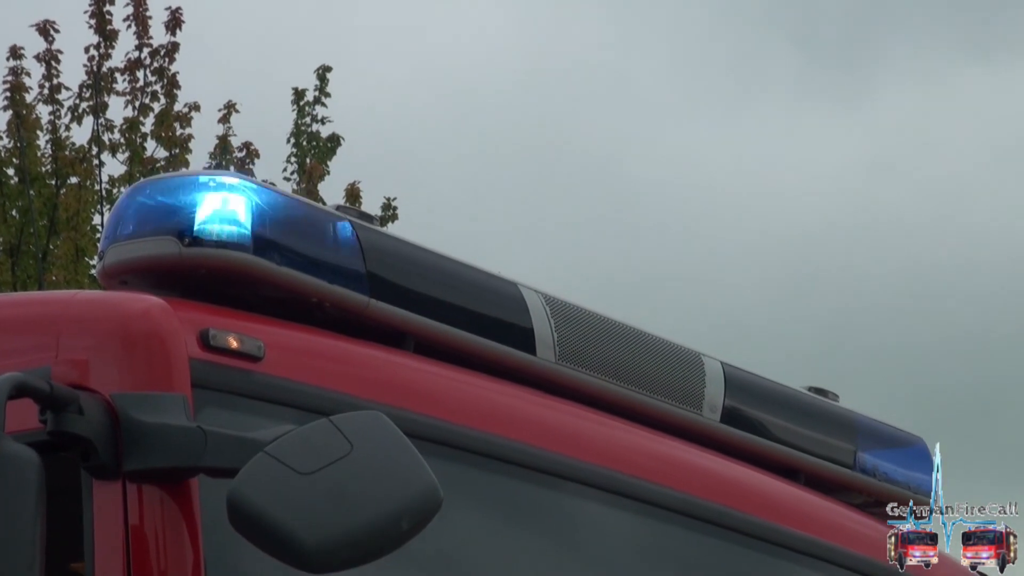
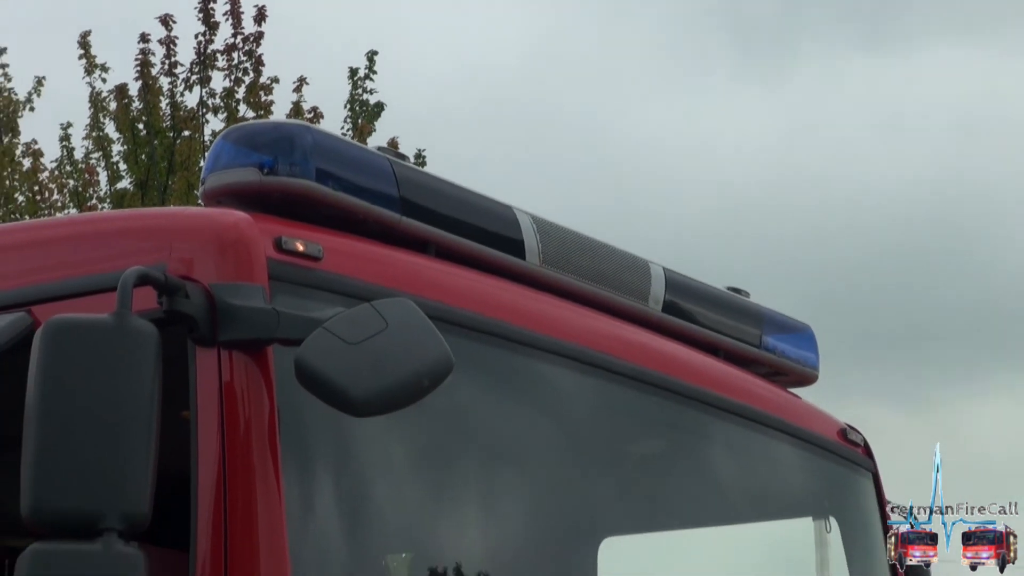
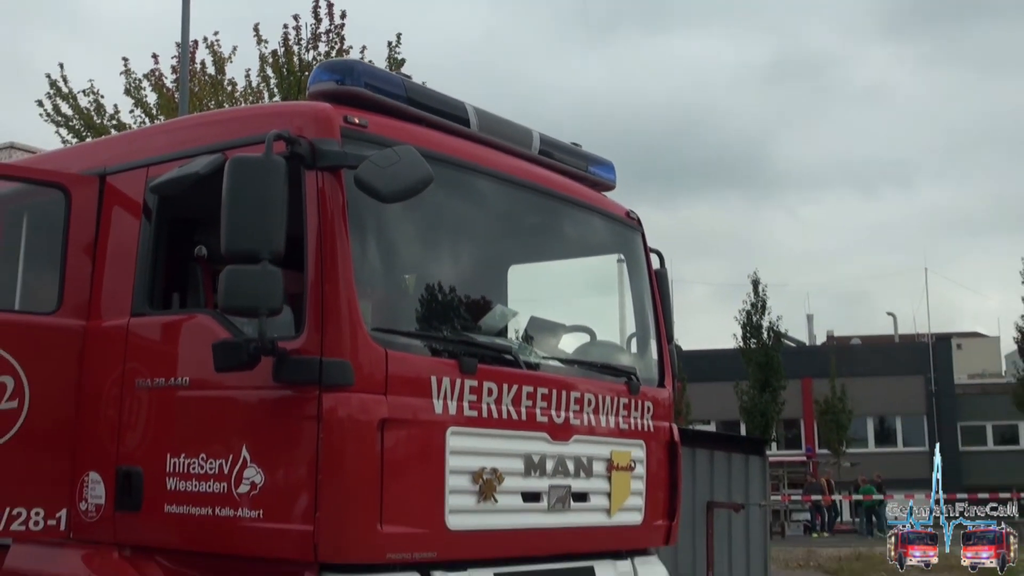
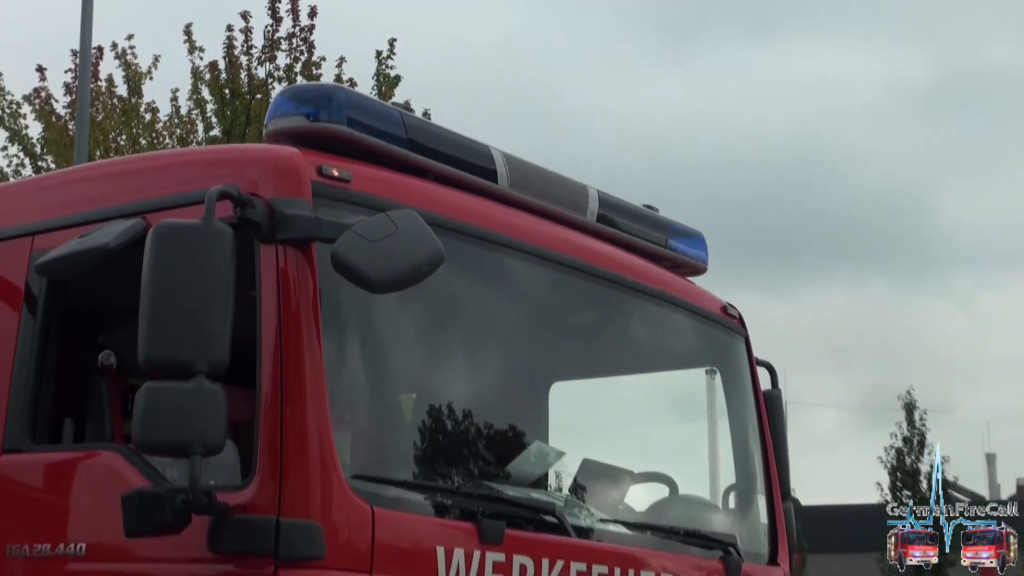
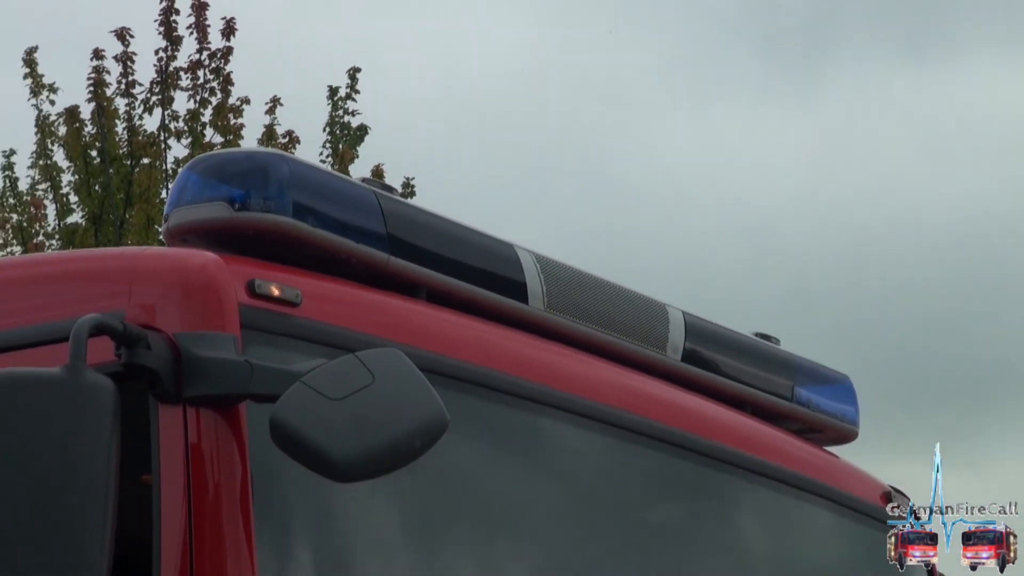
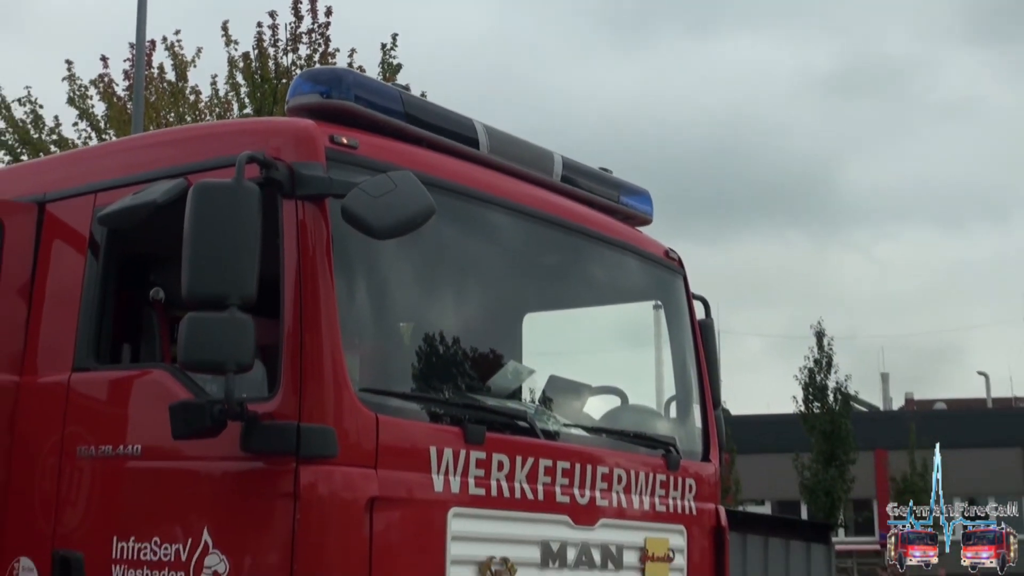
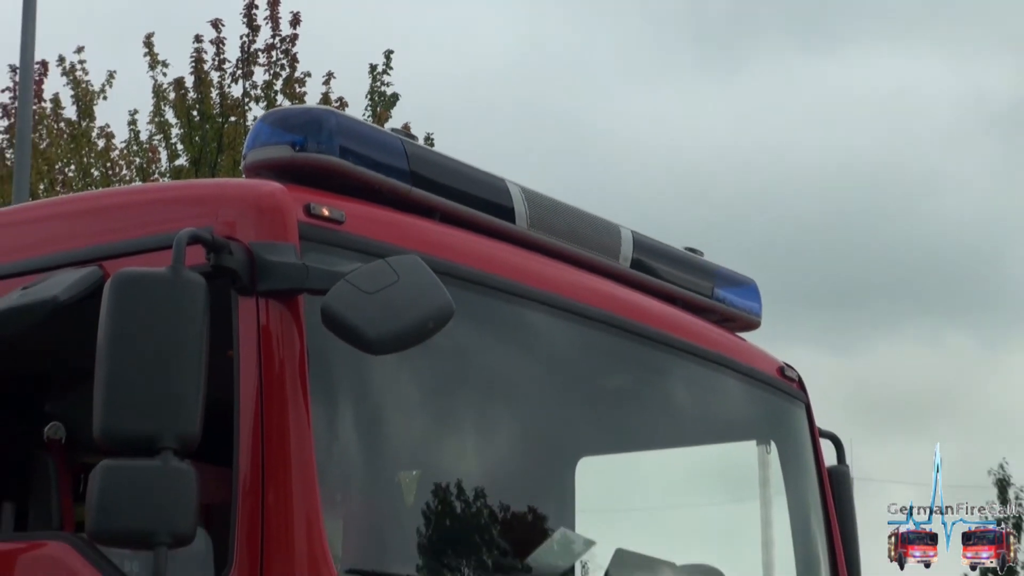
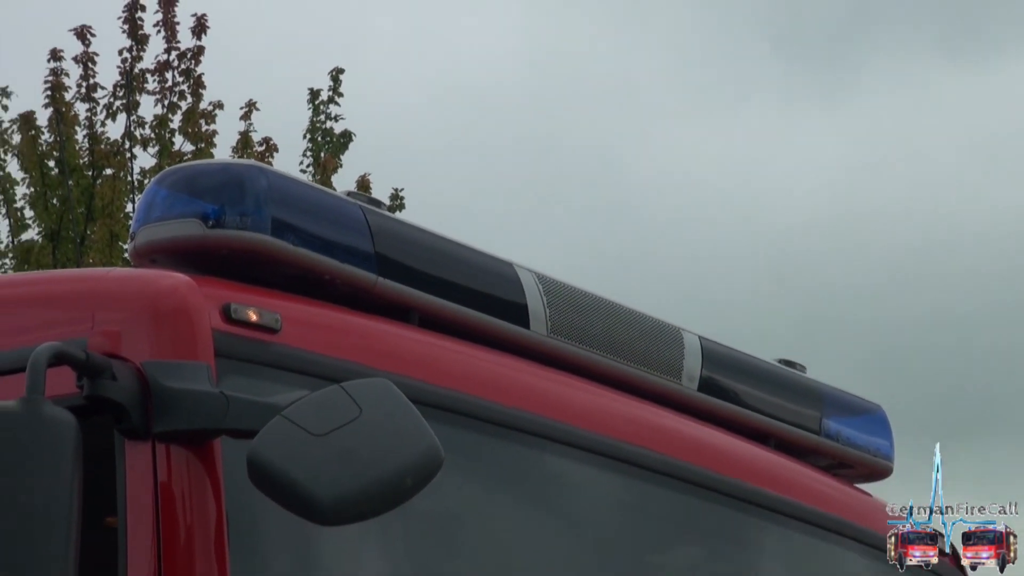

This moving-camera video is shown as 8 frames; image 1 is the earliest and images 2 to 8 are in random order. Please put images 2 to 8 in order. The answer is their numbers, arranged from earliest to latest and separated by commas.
8, 5, 2, 7, 4, 6, 3
